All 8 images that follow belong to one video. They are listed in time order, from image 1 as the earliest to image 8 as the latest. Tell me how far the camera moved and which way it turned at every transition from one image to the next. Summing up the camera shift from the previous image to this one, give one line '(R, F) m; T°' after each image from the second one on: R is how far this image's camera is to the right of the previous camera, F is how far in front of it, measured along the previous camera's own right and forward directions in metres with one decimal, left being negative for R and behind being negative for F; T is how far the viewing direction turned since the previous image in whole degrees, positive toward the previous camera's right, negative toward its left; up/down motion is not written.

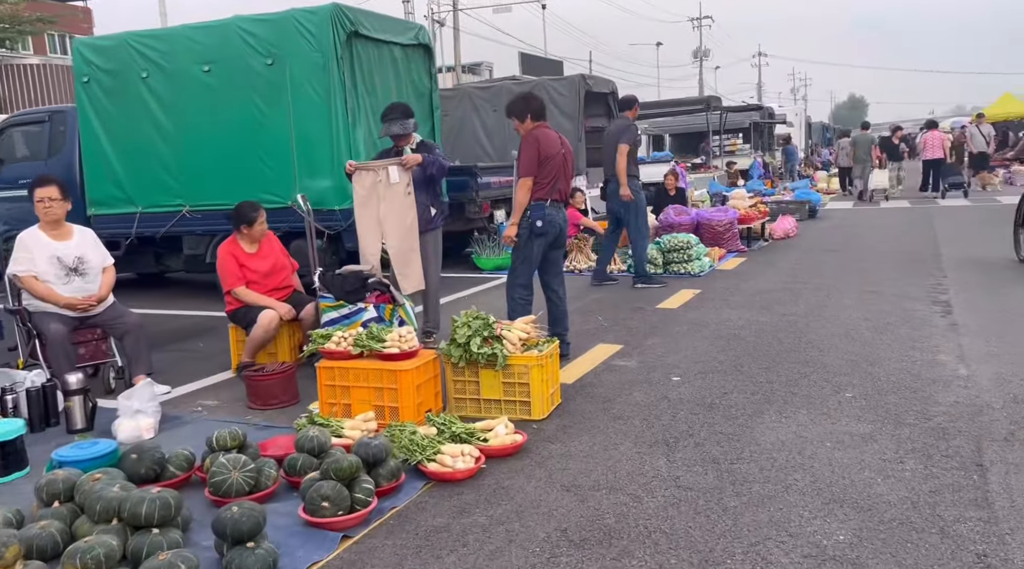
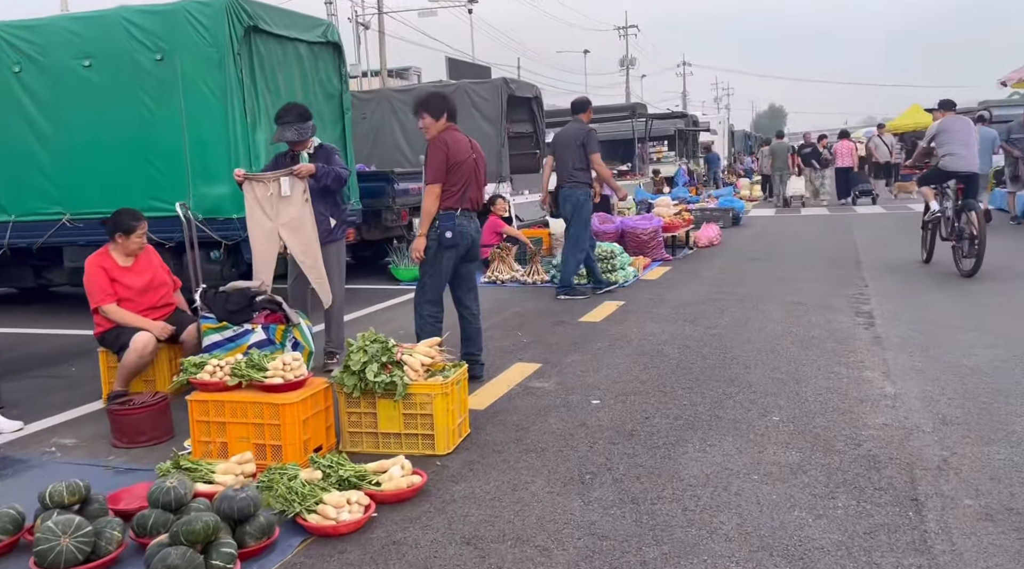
(+0.1, +0.4) m; +5°
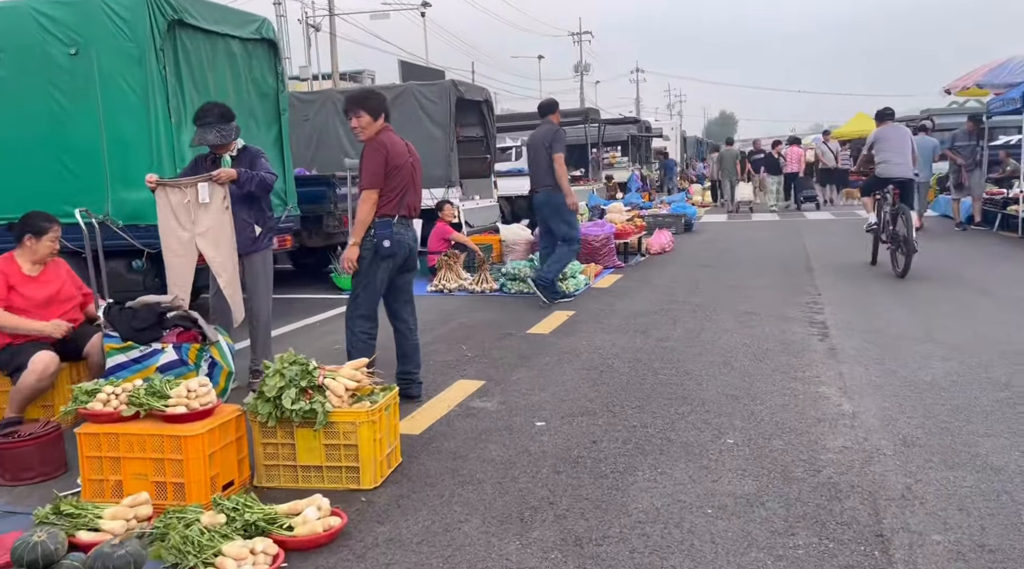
(+0.1, +0.4) m; +3°
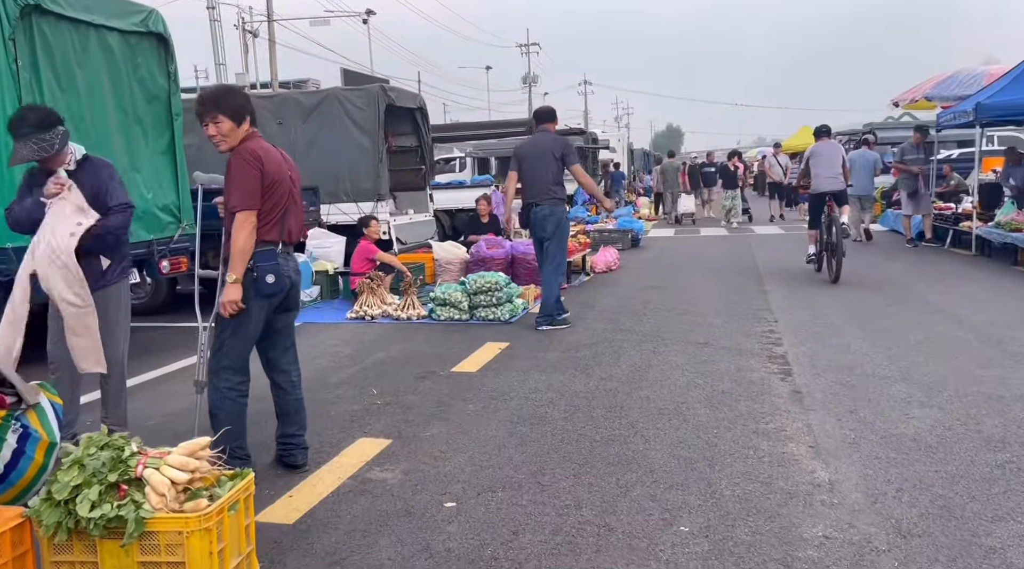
(+0.2, +0.9) m; +3°
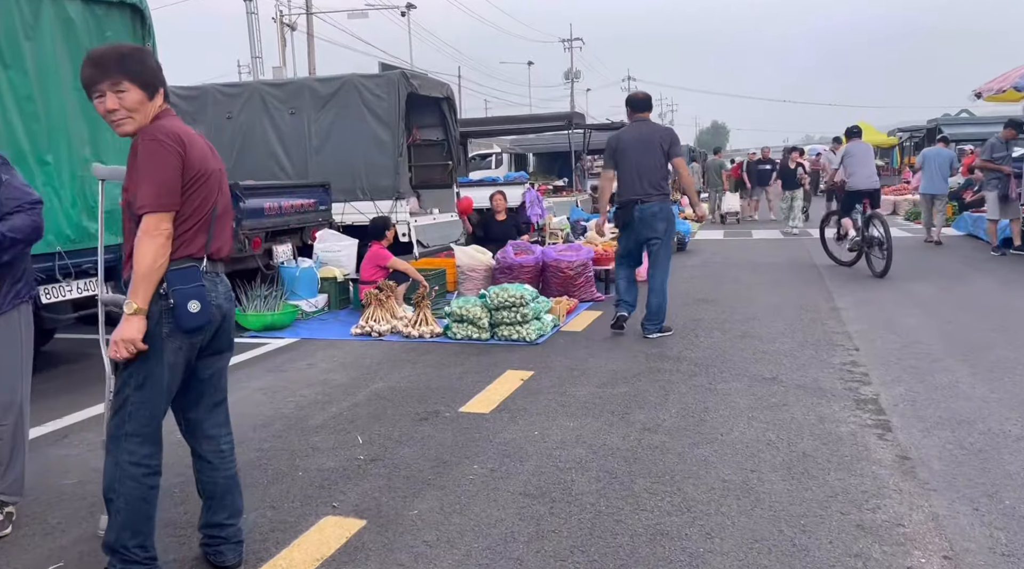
(+0.1, +1.2) m; -3°
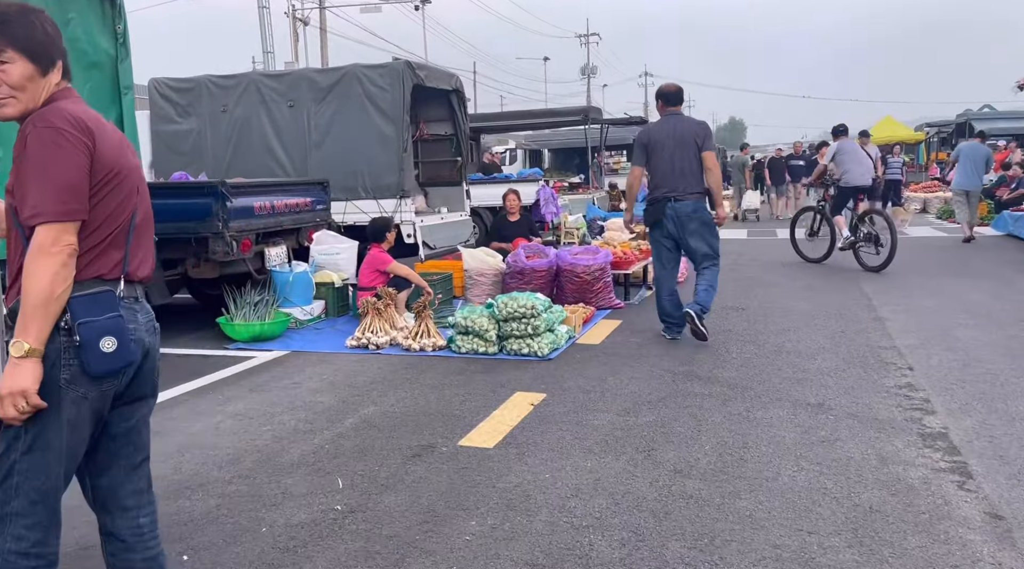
(0.0, +0.7) m; -1°
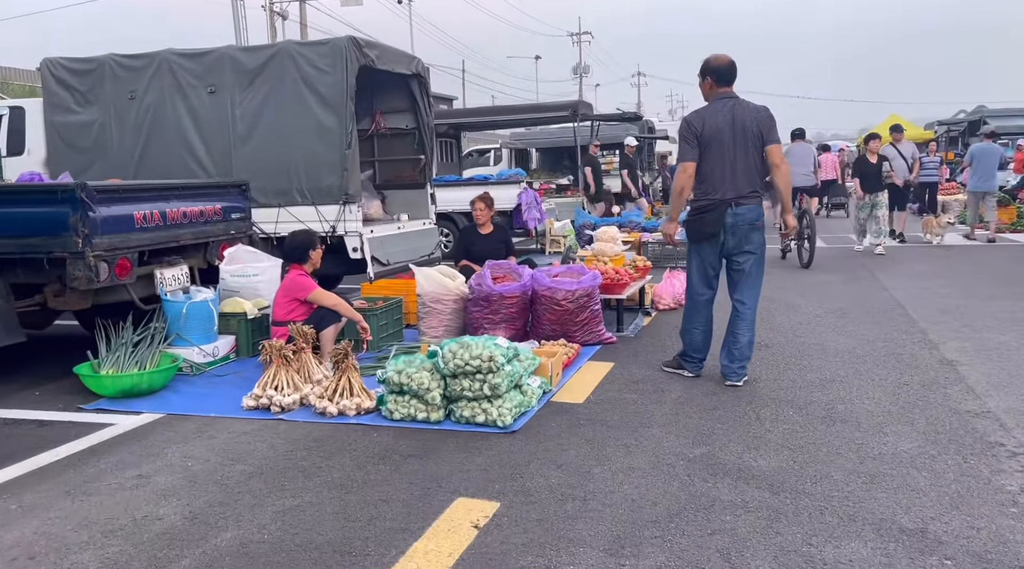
(+0.2, +1.9) m; 0°
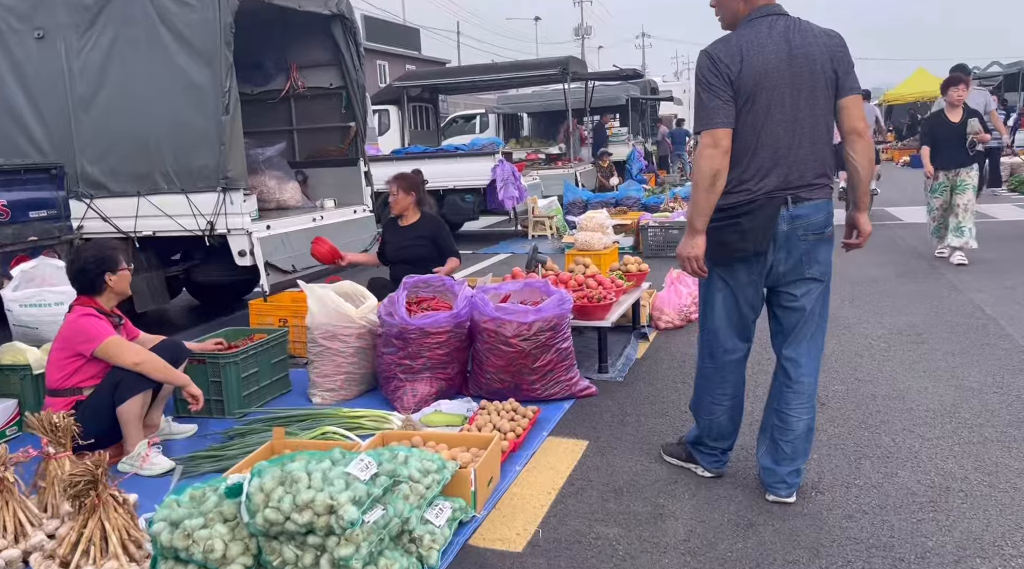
(+0.4, +2.4) m; 0°
